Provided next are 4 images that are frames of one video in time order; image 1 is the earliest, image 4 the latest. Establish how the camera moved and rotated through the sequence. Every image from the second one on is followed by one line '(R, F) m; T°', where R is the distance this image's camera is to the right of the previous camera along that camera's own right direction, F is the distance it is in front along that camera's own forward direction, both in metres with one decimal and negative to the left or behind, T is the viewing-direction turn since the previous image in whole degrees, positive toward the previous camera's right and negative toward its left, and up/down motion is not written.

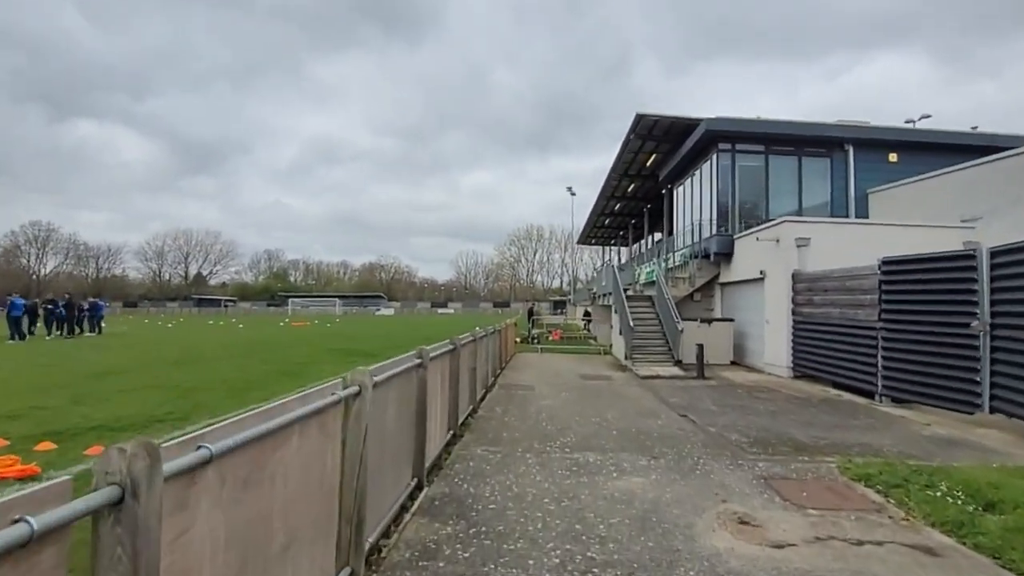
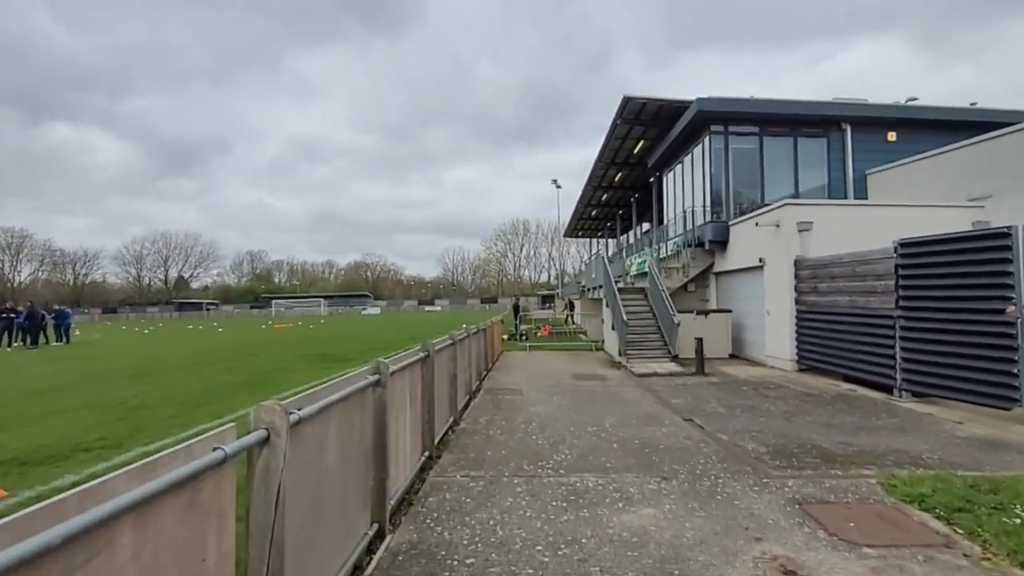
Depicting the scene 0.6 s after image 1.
(+0.1, +1.1) m; +1°
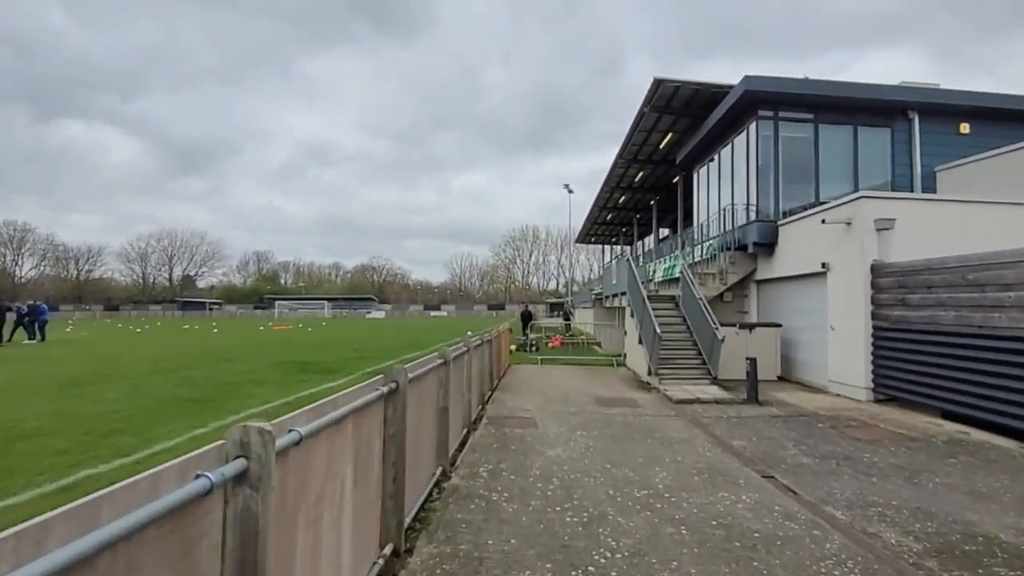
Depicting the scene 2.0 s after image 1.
(-0.1, +2.4) m; -1°
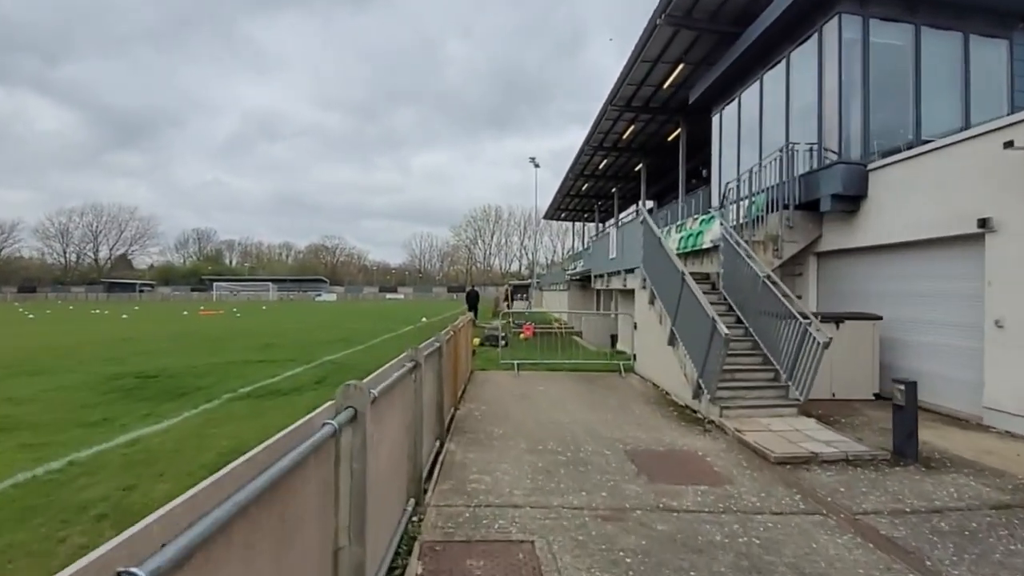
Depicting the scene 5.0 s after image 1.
(-0.1, +5.2) m; +4°
